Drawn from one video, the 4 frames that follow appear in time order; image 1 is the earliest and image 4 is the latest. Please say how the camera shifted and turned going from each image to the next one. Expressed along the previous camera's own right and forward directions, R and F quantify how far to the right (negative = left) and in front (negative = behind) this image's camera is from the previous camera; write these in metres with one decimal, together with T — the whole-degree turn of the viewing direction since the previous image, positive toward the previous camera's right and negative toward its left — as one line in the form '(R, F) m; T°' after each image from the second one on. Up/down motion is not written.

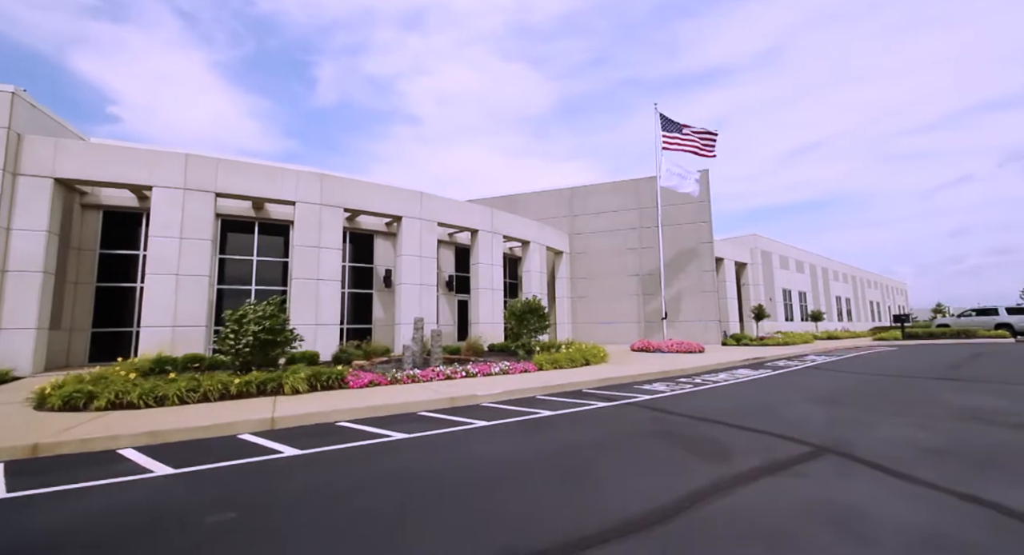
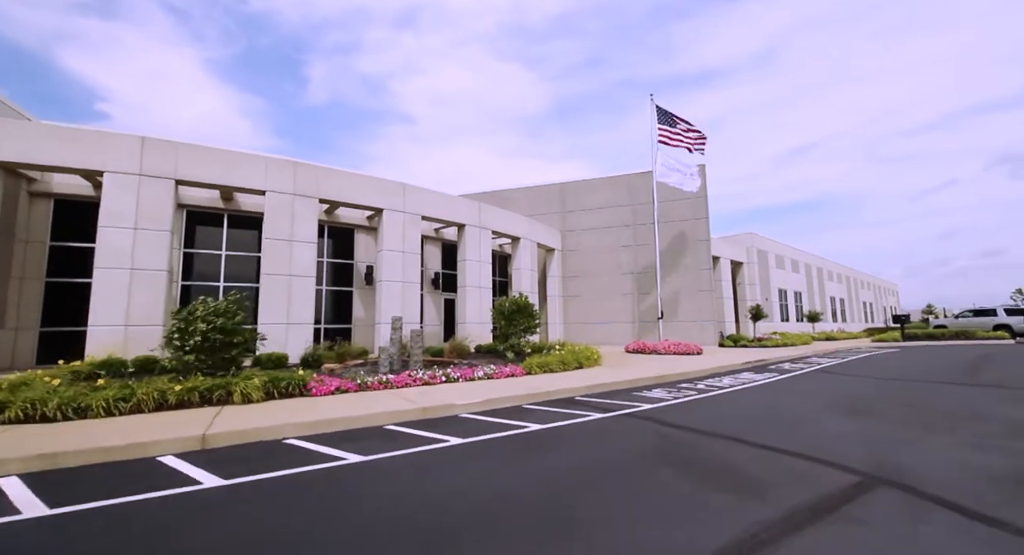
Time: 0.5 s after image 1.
(+0.1, +0.6) m; +1°
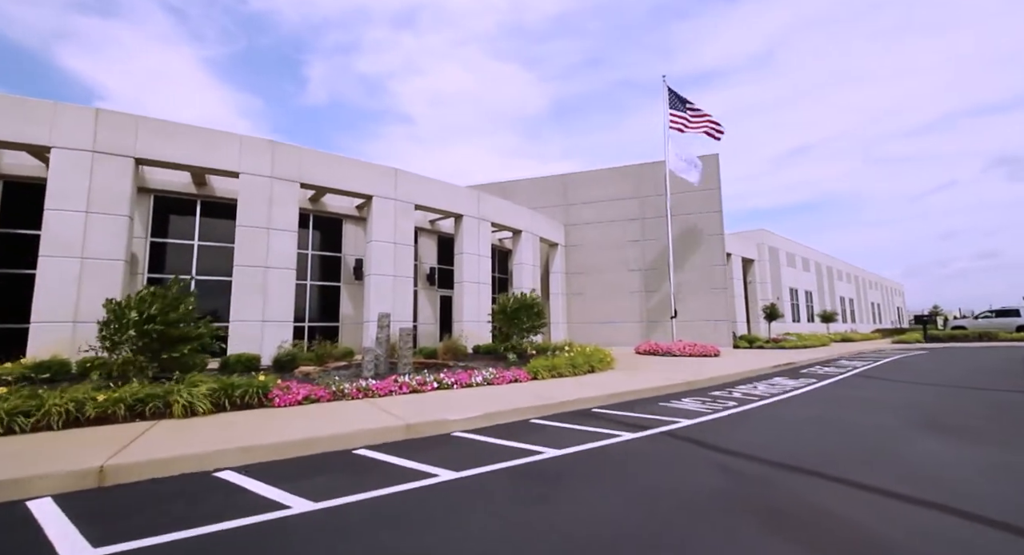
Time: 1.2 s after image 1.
(-0.1, +0.9) m; 0°
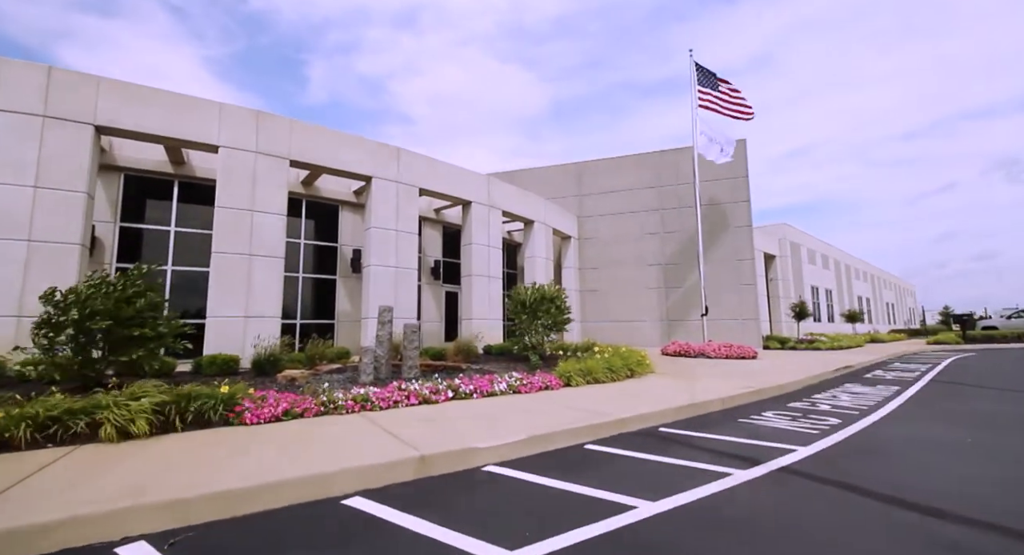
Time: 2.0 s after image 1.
(-0.3, +1.0) m; 0°
